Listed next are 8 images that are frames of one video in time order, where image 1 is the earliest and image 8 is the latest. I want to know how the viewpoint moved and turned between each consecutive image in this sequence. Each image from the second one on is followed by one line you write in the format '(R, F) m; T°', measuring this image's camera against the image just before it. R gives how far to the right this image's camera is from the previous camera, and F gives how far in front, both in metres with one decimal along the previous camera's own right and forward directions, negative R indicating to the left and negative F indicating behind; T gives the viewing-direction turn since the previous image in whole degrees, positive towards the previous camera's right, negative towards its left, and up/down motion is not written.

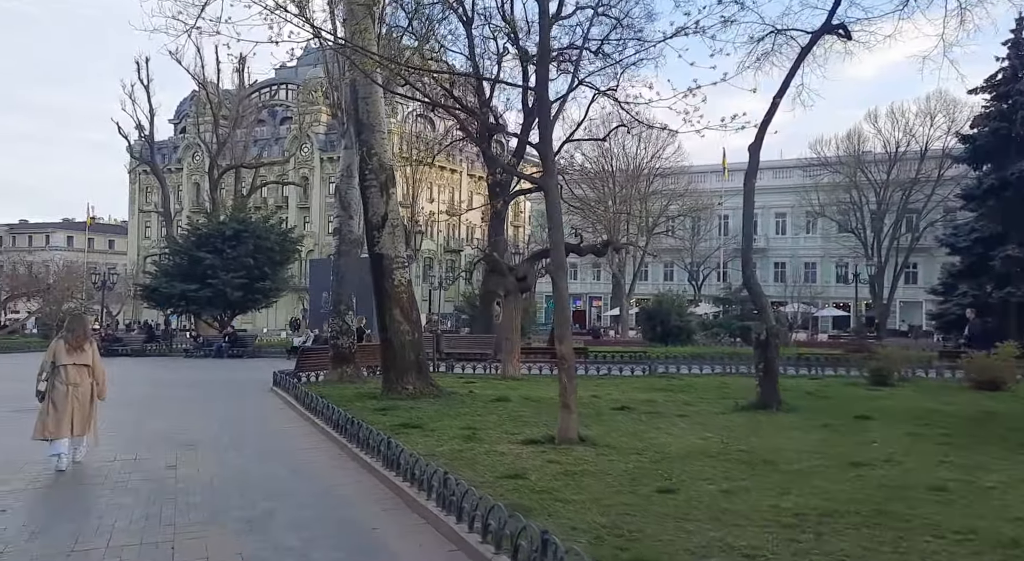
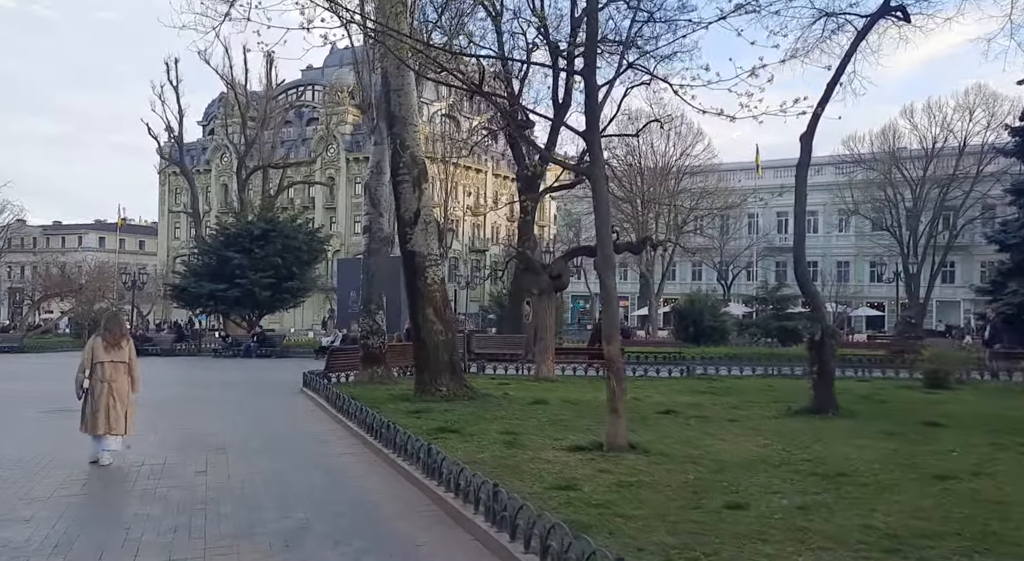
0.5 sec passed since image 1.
(-0.2, +0.5) m; -2°
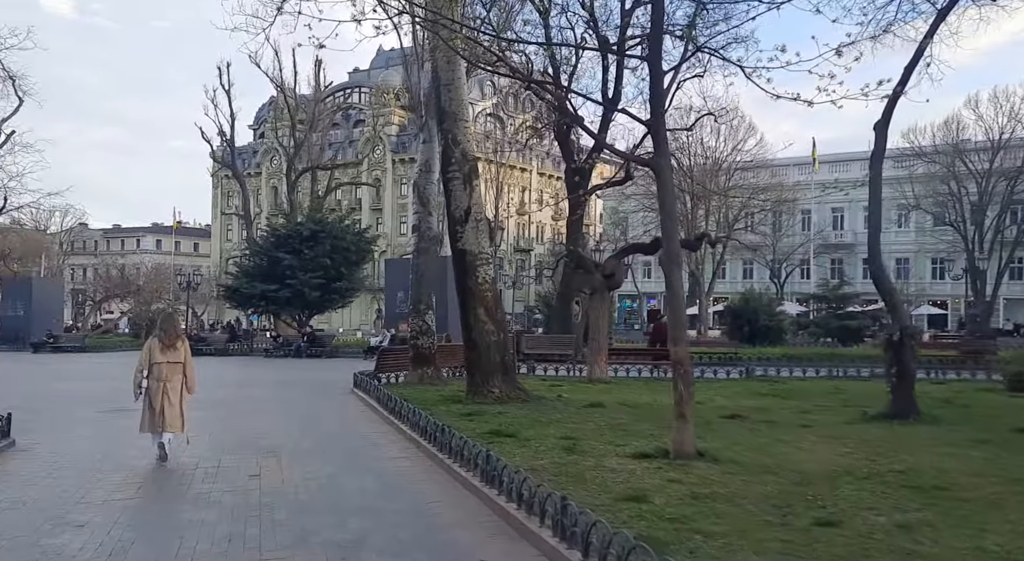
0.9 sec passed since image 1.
(-0.1, +0.5) m; -3°
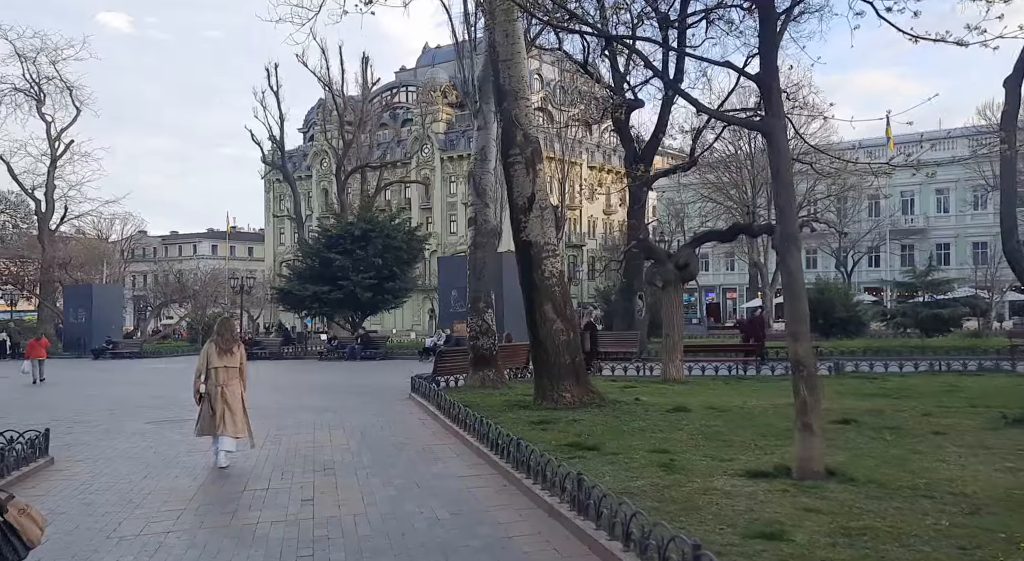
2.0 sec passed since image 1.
(-0.3, +1.3) m; -3°
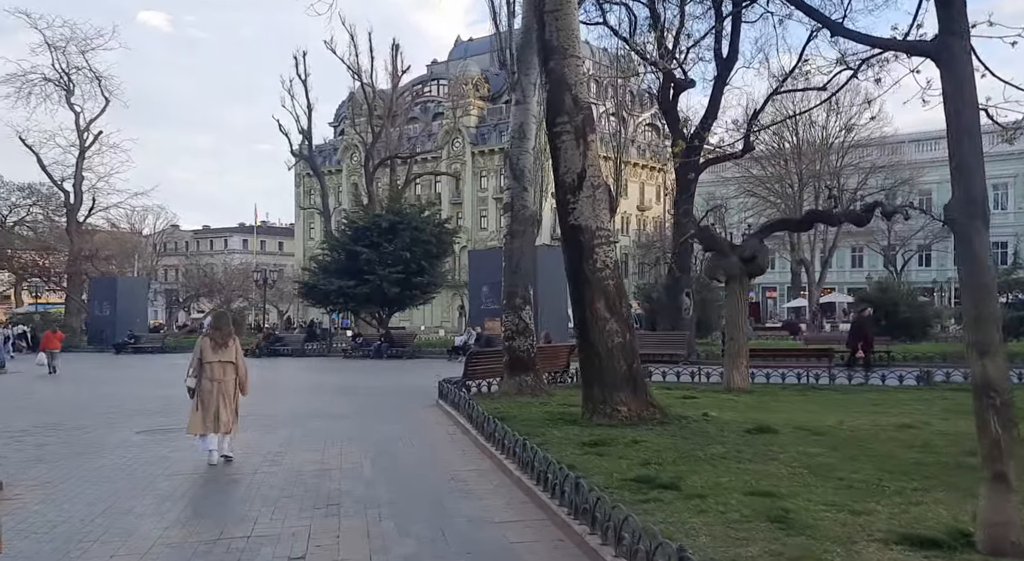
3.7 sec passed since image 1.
(-0.2, +2.1) m; -2°
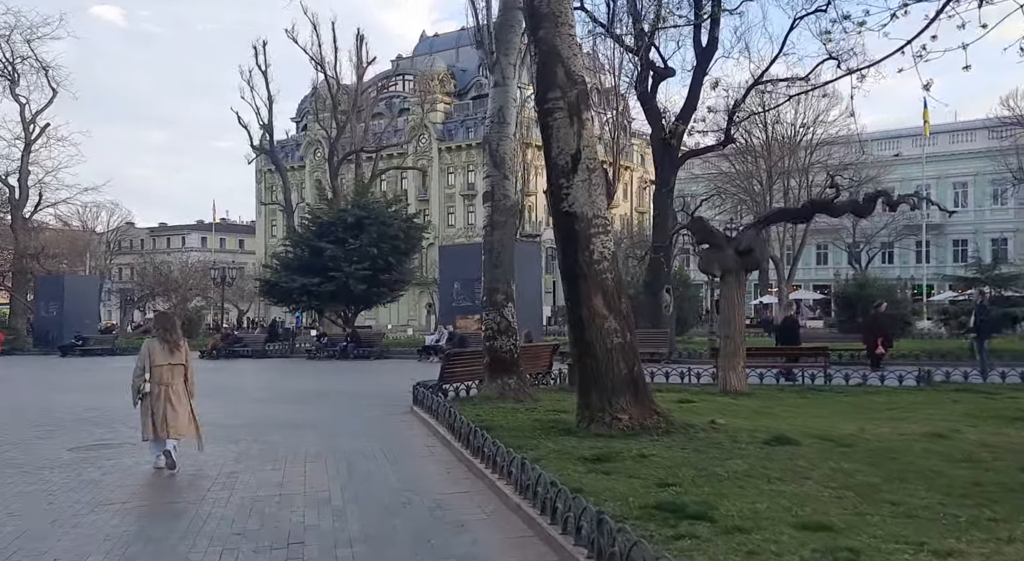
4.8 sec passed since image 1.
(-0.3, +1.2) m; +2°
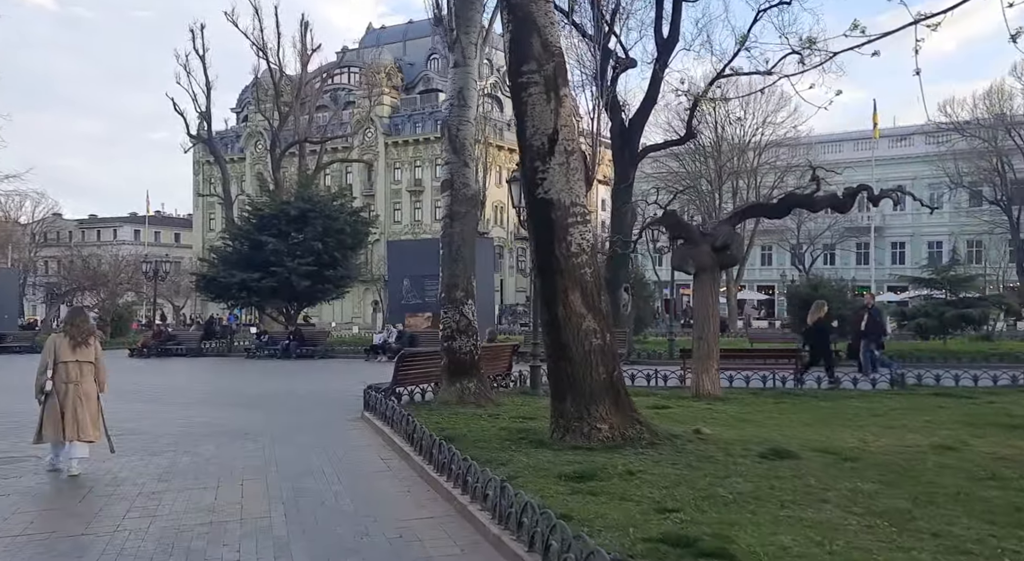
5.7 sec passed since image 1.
(-0.3, +1.1) m; +4°
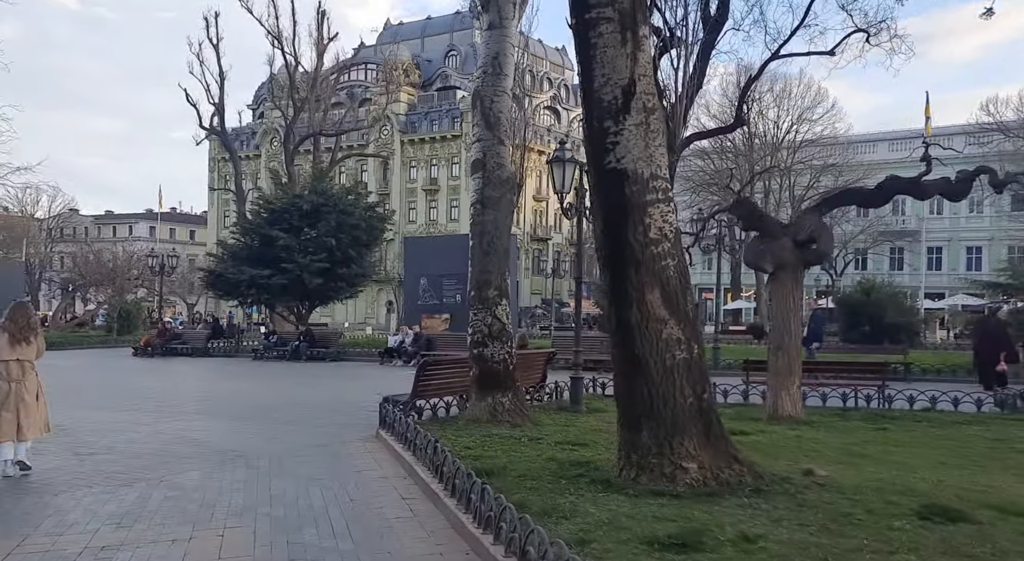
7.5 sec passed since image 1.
(-0.4, +2.1) m; -1°
